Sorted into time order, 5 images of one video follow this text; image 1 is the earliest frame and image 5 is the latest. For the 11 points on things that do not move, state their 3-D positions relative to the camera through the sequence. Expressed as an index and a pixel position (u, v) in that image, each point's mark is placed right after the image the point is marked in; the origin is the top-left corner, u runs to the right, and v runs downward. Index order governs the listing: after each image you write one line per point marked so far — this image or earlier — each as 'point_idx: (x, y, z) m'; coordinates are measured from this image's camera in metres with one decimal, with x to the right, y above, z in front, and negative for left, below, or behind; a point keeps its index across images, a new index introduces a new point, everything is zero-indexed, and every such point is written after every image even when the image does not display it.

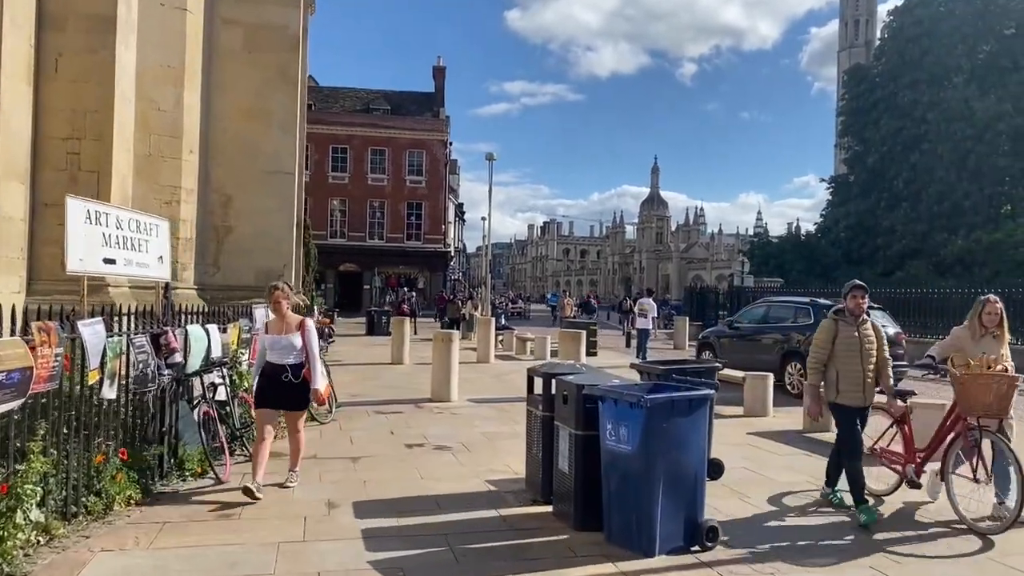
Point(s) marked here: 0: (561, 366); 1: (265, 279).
0: (+0.4, -0.7, +7.0) m
1: (-4.0, +0.1, +13.0) m
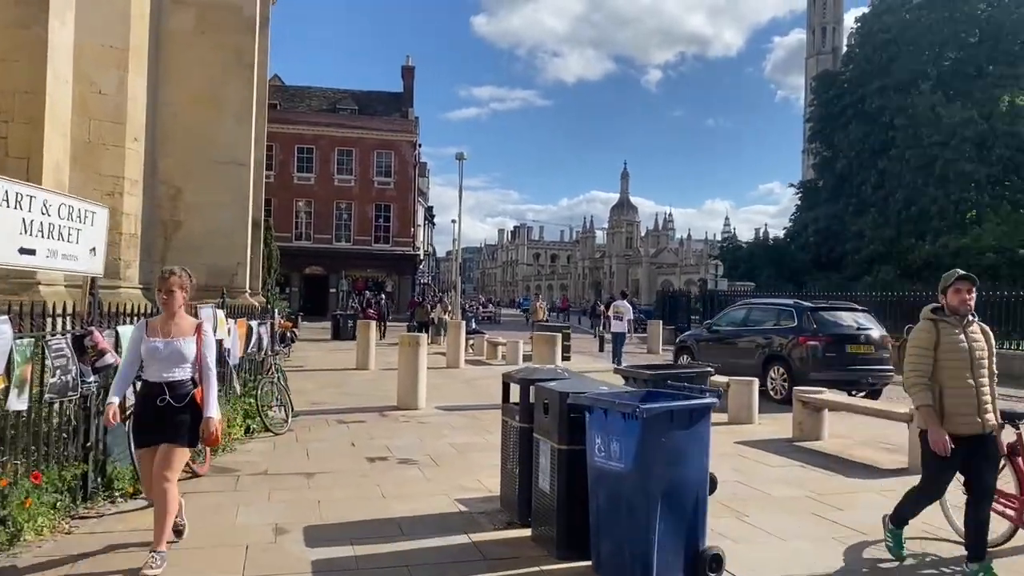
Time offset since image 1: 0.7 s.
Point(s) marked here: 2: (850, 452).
0: (+0.2, -0.6, +6.3) m
1: (-4.4, +0.1, +12.1) m
2: (+3.9, -1.9, +9.5) m
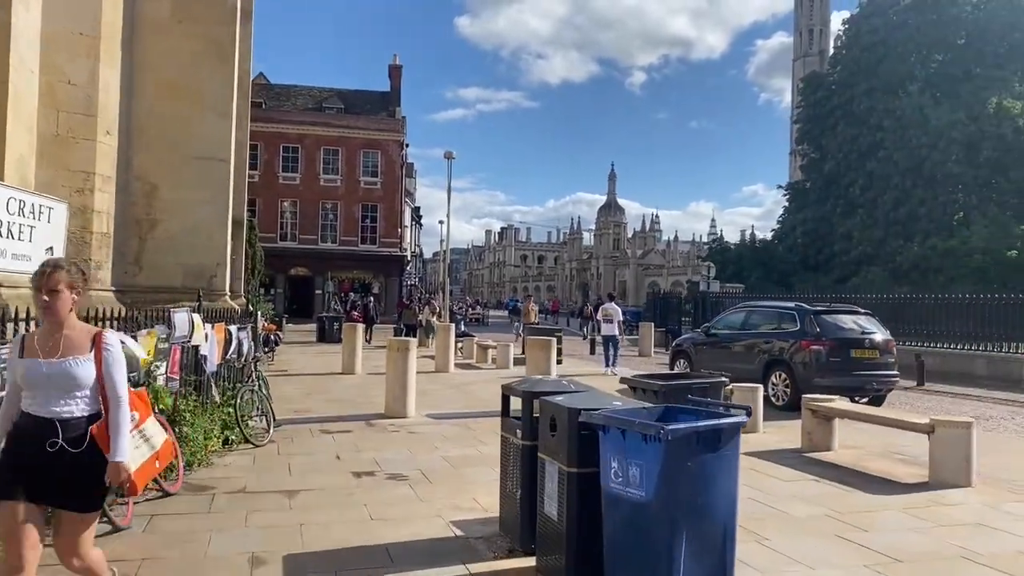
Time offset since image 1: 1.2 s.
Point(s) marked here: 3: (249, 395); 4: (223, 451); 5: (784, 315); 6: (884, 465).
0: (+0.2, -0.7, +5.7) m
1: (-4.5, +0.1, +11.5) m
2: (+3.9, -1.9, +9.0) m
3: (-3.2, -1.3, +10.0) m
4: (-3.3, -1.8, +9.2) m
5: (+4.8, -0.5, +14.5) m
6: (+4.1, -1.9, +9.0) m
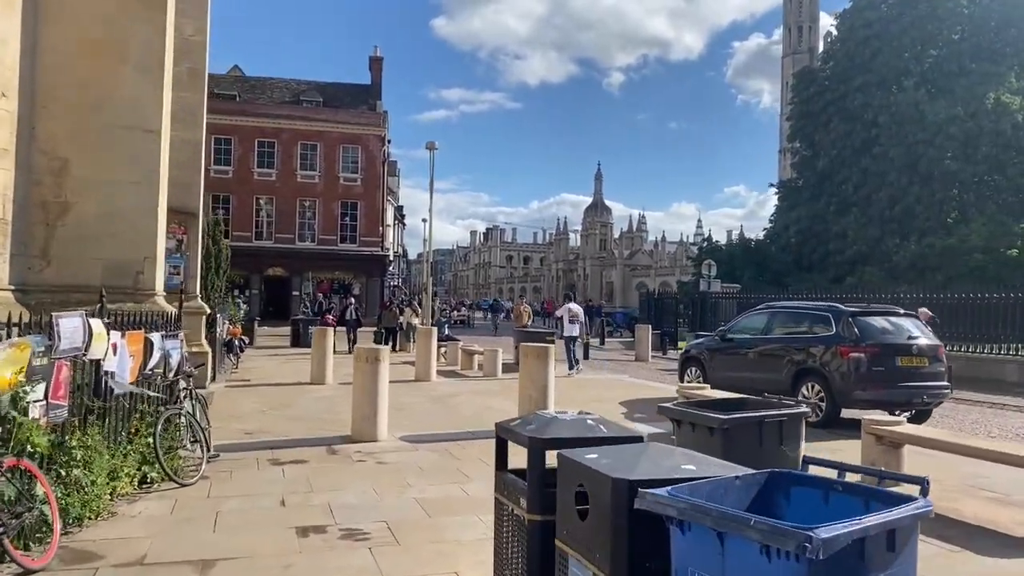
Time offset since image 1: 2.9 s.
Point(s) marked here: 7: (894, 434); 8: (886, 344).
0: (+0.2, -0.6, +3.8) m
1: (-4.6, +0.1, +9.5) m
2: (+3.8, -1.9, +7.1) m
3: (-3.3, -1.3, +8.0) m
4: (-3.3, -1.8, +7.2) m
5: (+4.7, -0.4, +12.6) m
6: (+4.0, -1.9, +7.1) m
7: (+3.6, -1.4, +7.7) m
8: (+5.3, -0.8, +11.5) m
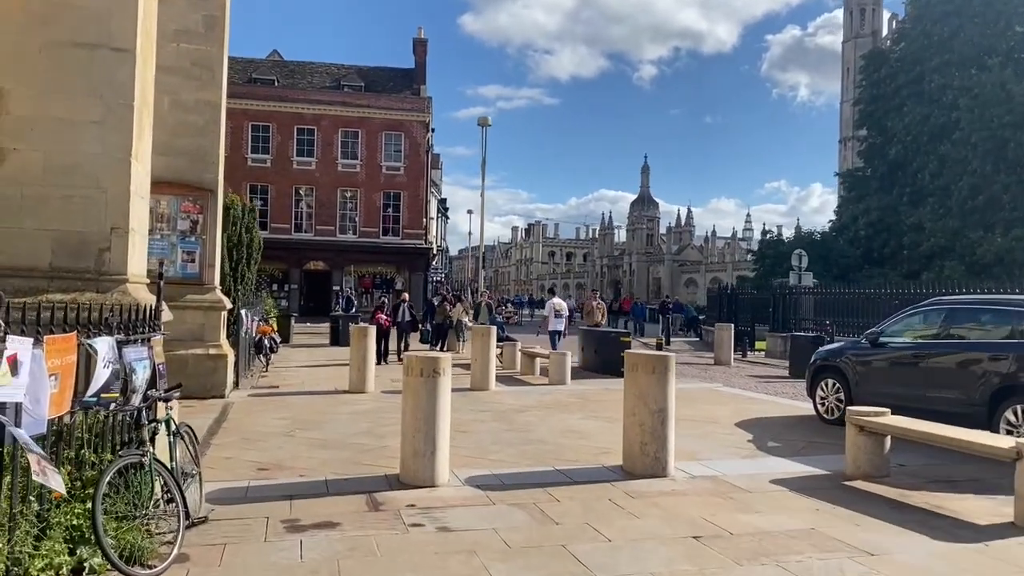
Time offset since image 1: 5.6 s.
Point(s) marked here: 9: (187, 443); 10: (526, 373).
0: (+0.9, -0.5, +0.8) m
1: (-3.6, +0.3, +6.7) m
2: (+4.7, -1.8, +4.0) m
3: (-2.4, -1.2, +5.2) m
4: (-2.5, -1.7, +4.4) m
5: (+5.8, -0.3, +9.4) m
6: (+4.9, -1.8, +3.9) m
7: (+4.5, -1.3, +4.6) m
8: (+6.4, -0.7, +8.3) m
9: (-2.4, -1.2, +6.1) m
10: (+0.3, -1.8, +17.8) m
